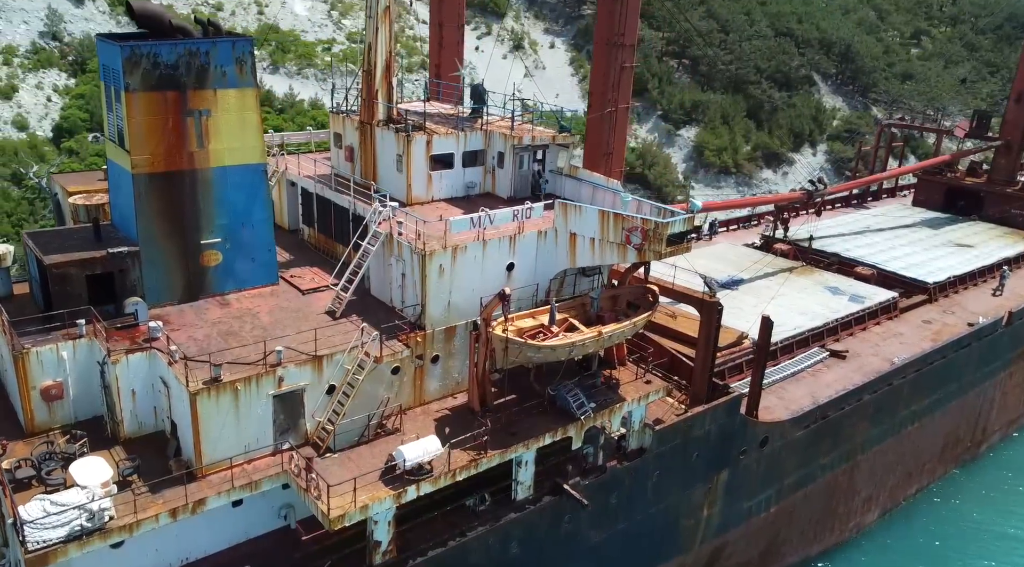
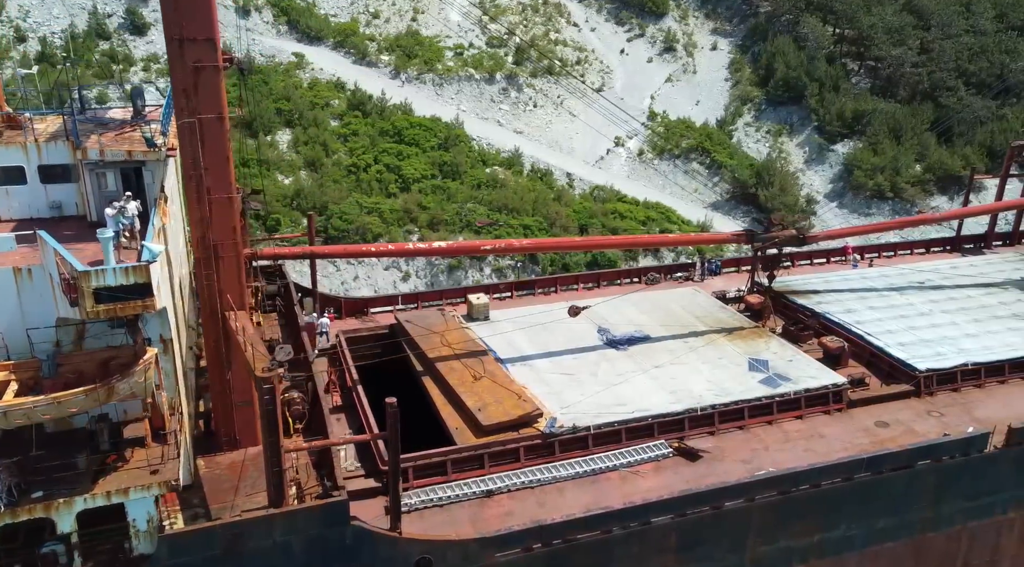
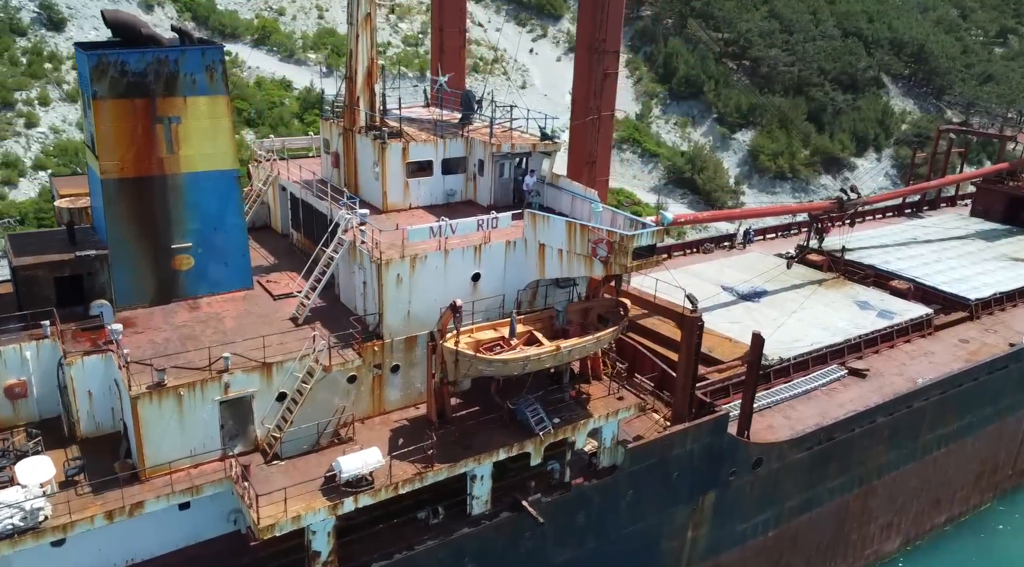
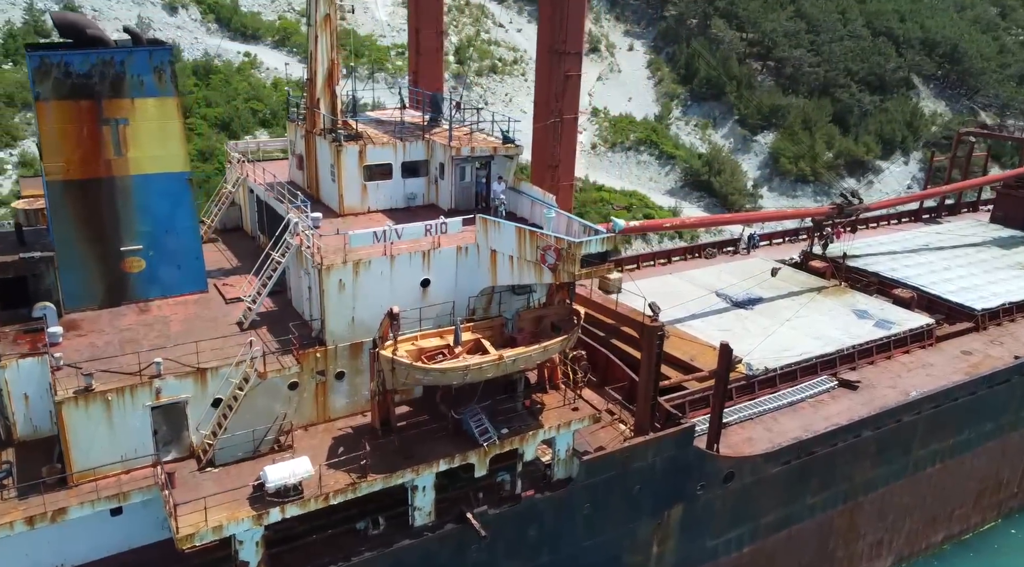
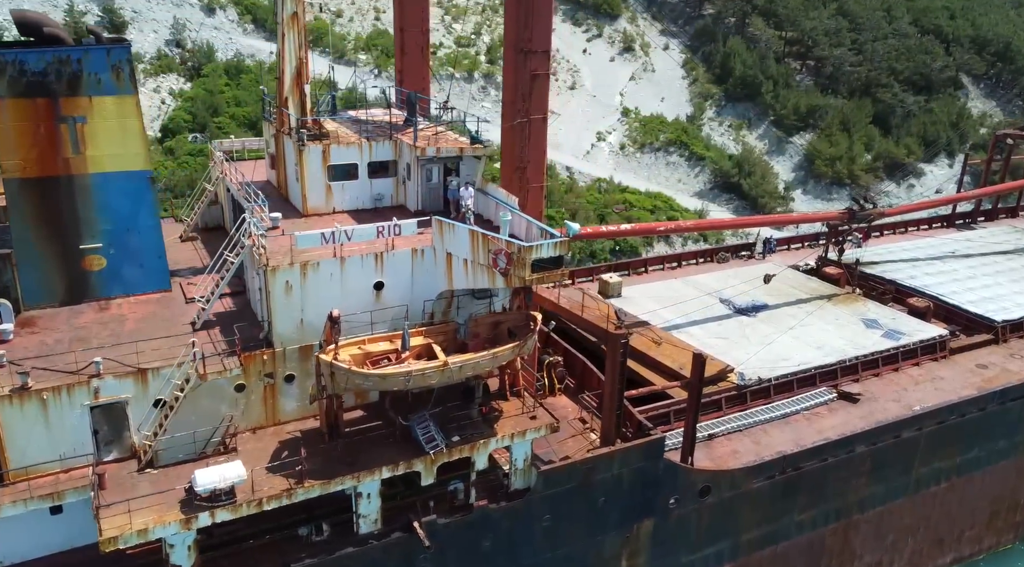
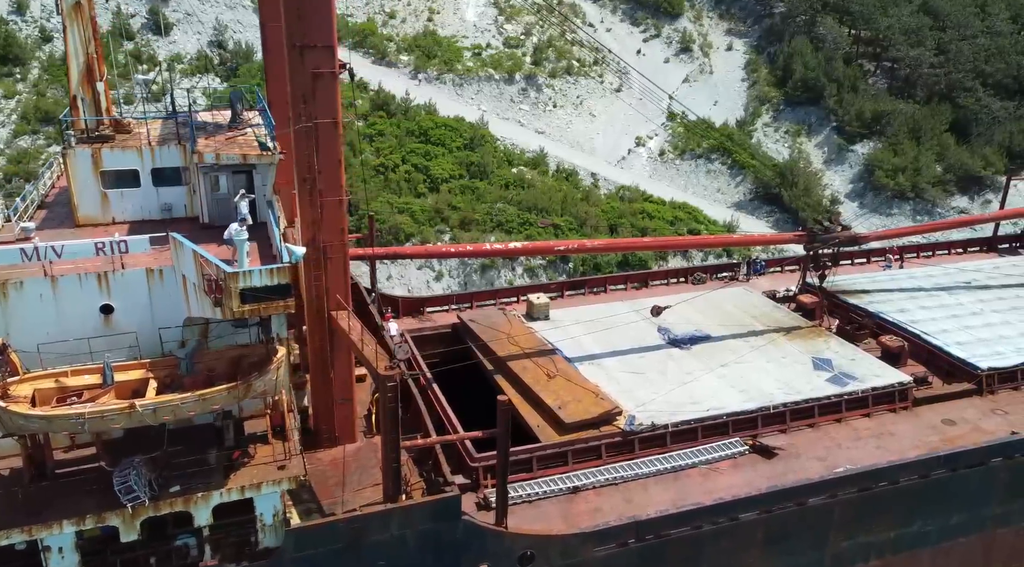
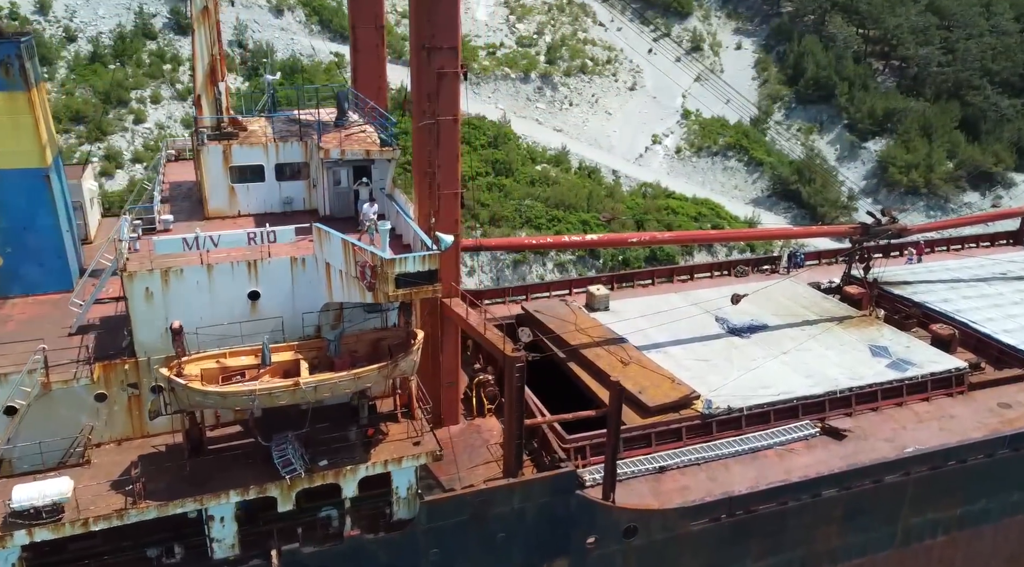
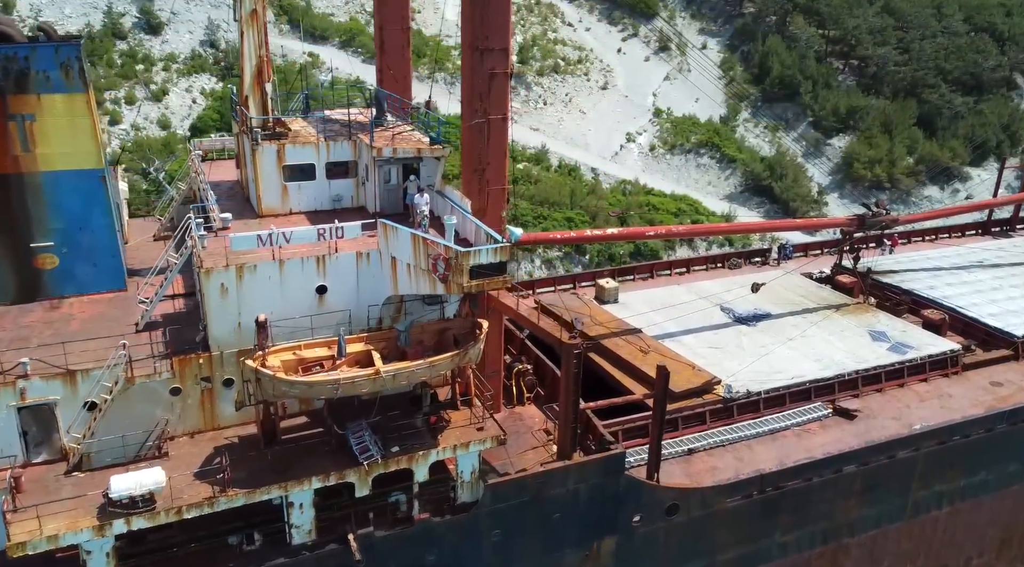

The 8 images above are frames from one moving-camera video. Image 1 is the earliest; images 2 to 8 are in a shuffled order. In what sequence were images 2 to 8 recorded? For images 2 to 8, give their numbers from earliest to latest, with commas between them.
3, 4, 5, 8, 7, 6, 2
